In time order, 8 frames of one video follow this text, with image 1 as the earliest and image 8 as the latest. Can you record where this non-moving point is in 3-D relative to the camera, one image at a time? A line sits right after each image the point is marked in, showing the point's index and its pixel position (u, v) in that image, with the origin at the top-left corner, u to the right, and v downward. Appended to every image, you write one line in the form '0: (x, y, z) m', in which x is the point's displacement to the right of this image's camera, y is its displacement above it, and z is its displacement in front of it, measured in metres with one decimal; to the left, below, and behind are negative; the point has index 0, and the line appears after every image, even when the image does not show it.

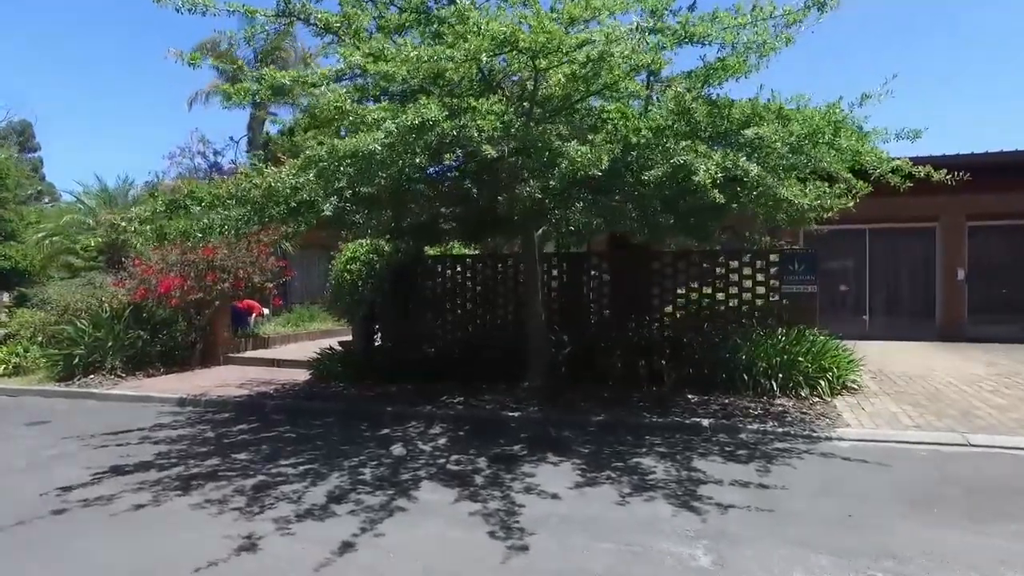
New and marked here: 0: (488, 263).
0: (-0.6, +0.6, +12.9) m
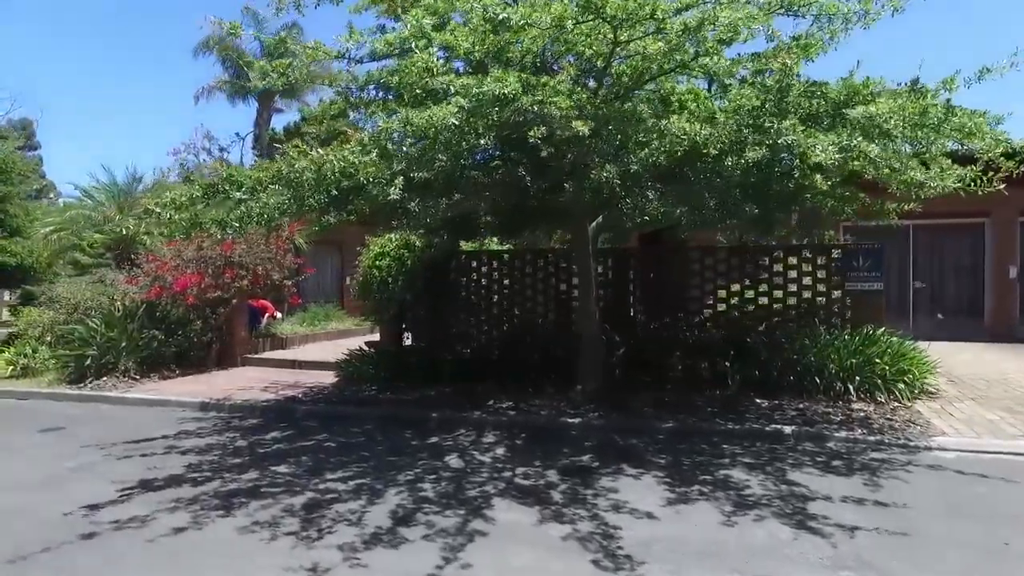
0: (+0.3, +0.7, +12.2) m
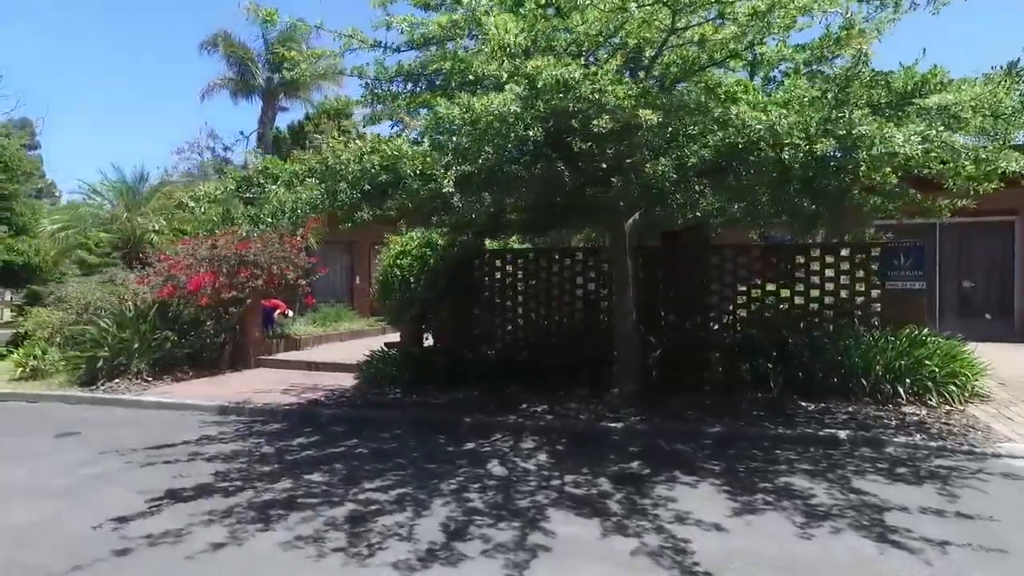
0: (+0.9, +0.7, +11.9) m
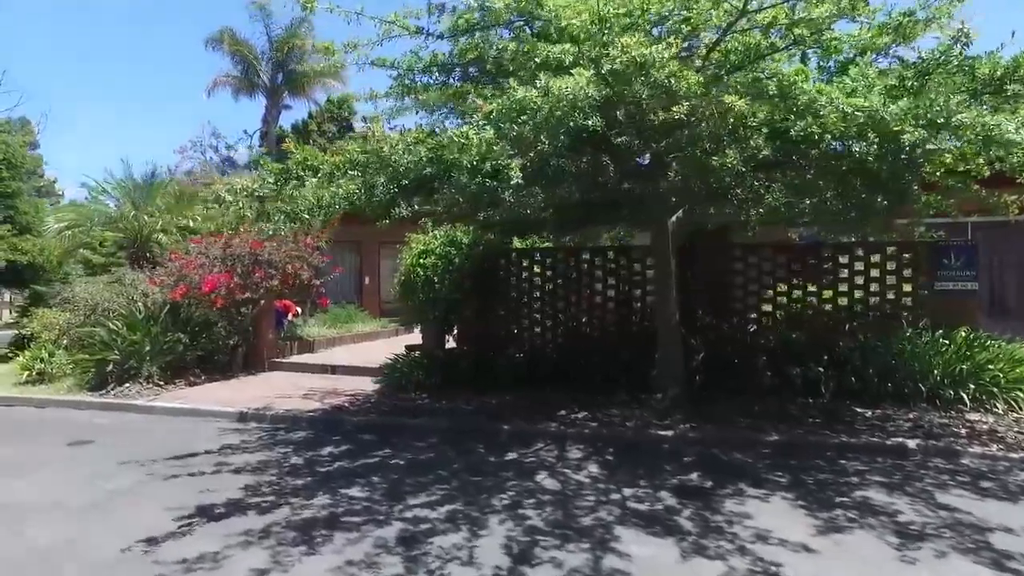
0: (+1.6, +0.7, +11.4) m
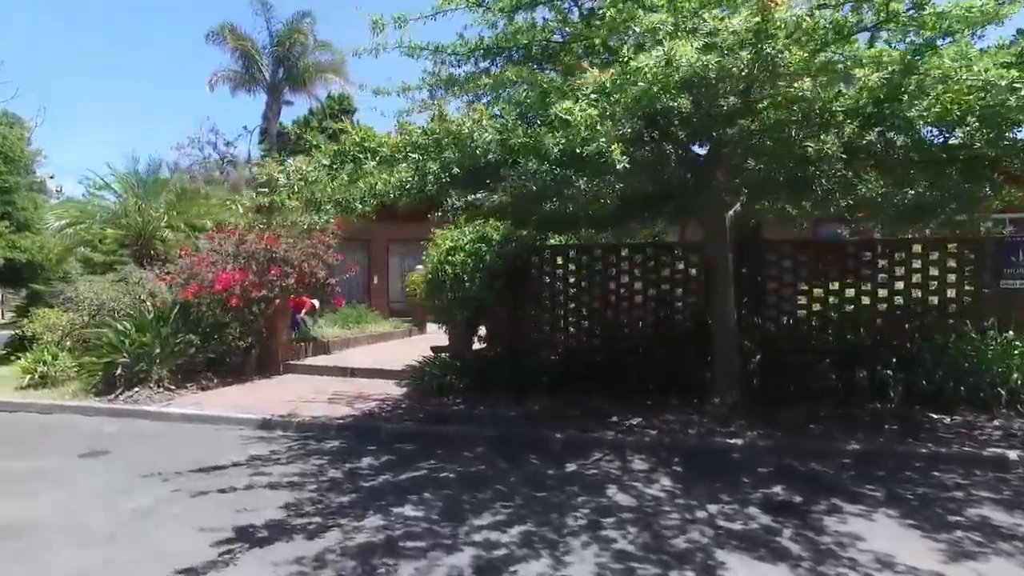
0: (+2.4, +0.7, +10.9) m
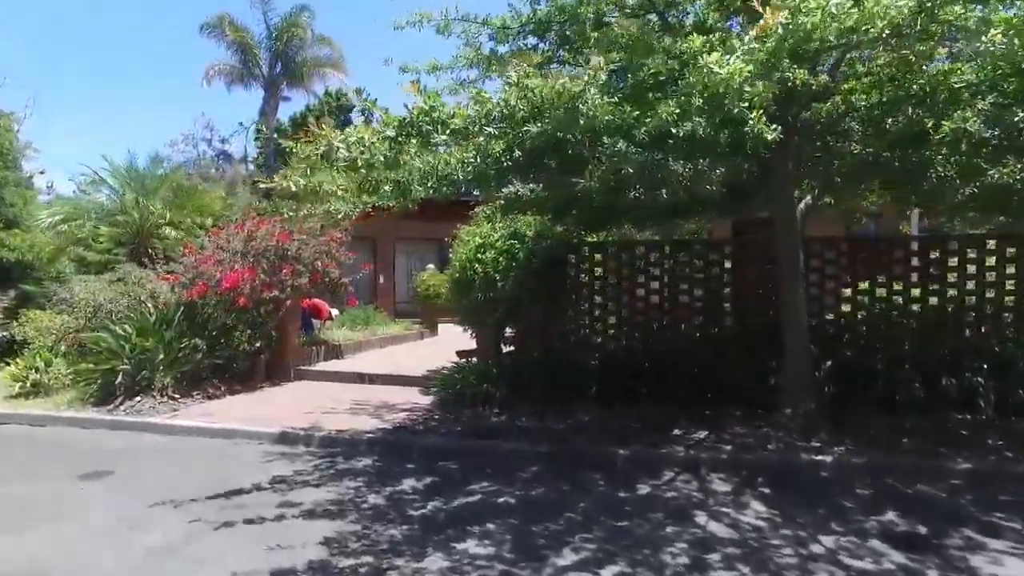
0: (+3.1, +0.7, +10.1) m
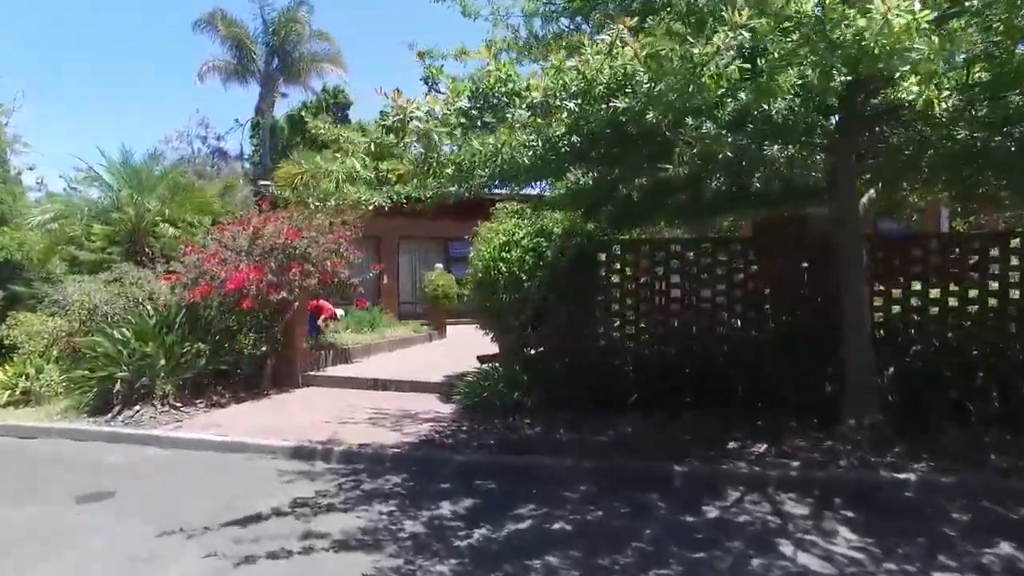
0: (+3.6, +0.7, +9.5) m
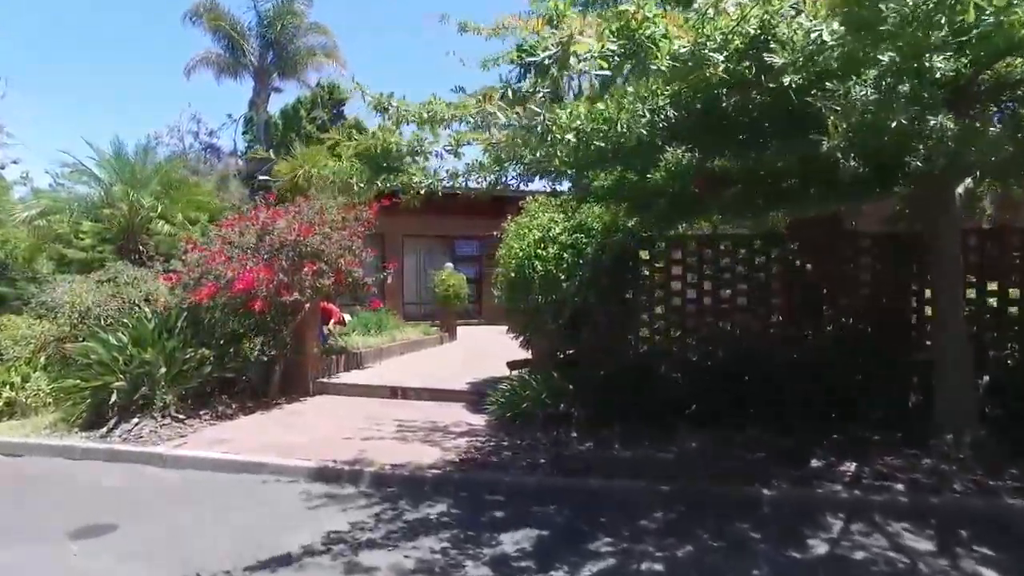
0: (+4.3, +0.7, +8.8) m
